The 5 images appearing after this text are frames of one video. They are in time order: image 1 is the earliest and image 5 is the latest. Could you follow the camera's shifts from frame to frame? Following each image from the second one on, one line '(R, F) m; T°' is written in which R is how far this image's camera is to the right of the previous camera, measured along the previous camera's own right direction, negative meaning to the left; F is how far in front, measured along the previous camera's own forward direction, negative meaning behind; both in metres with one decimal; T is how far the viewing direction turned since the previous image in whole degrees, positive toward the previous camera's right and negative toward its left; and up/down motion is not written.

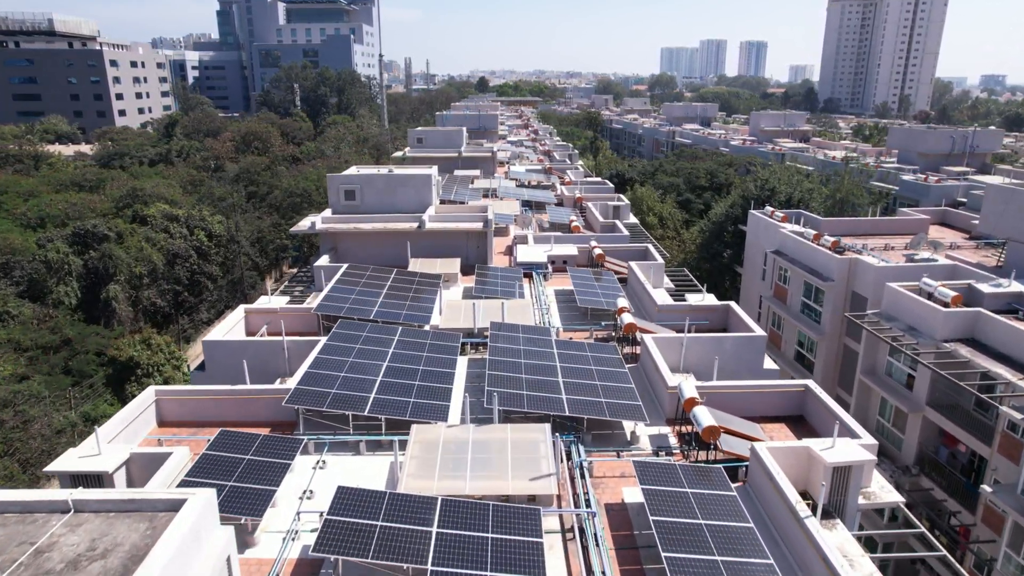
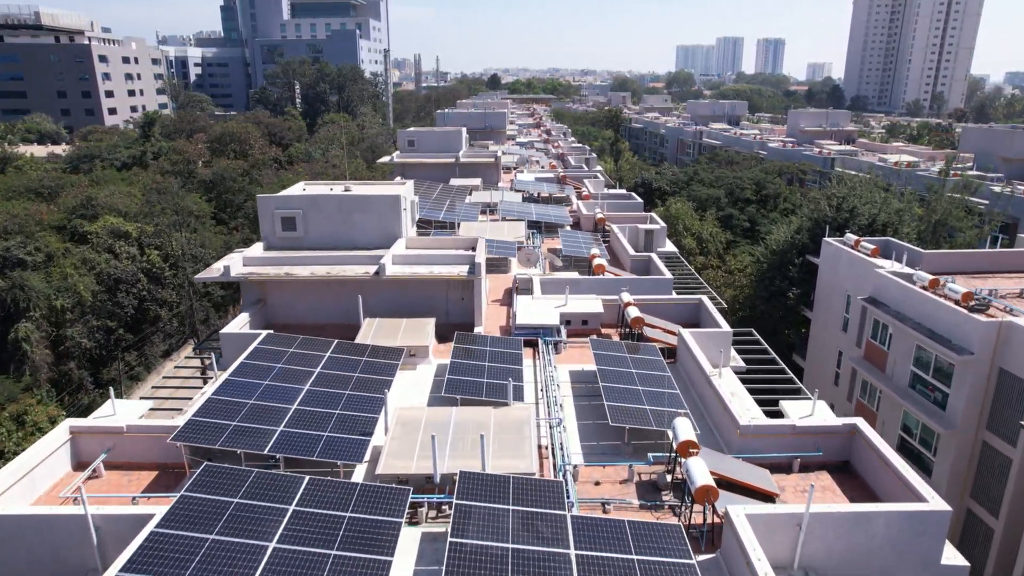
(+0.5, +9.1) m; -1°
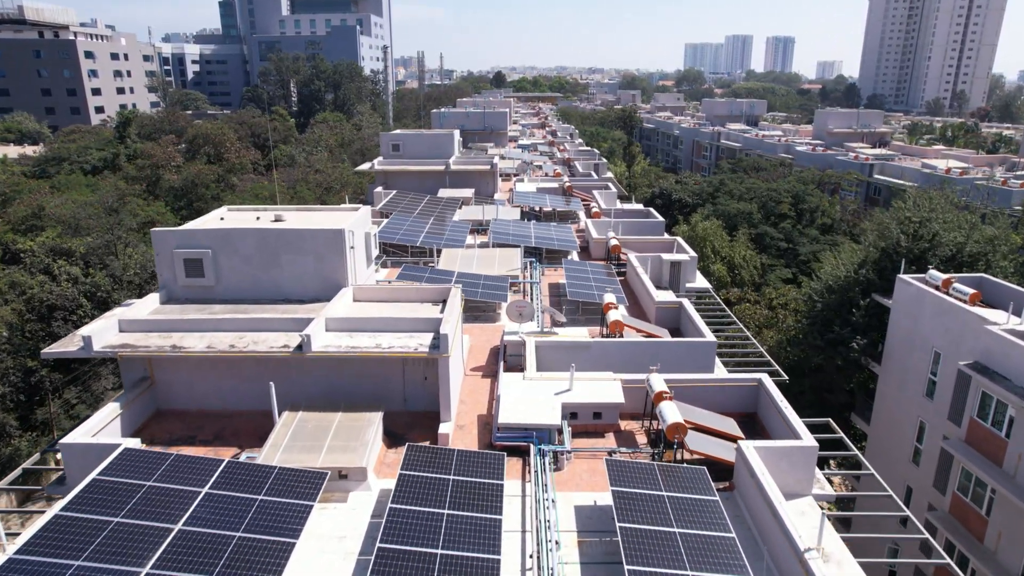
(+0.5, +6.5) m; -1°
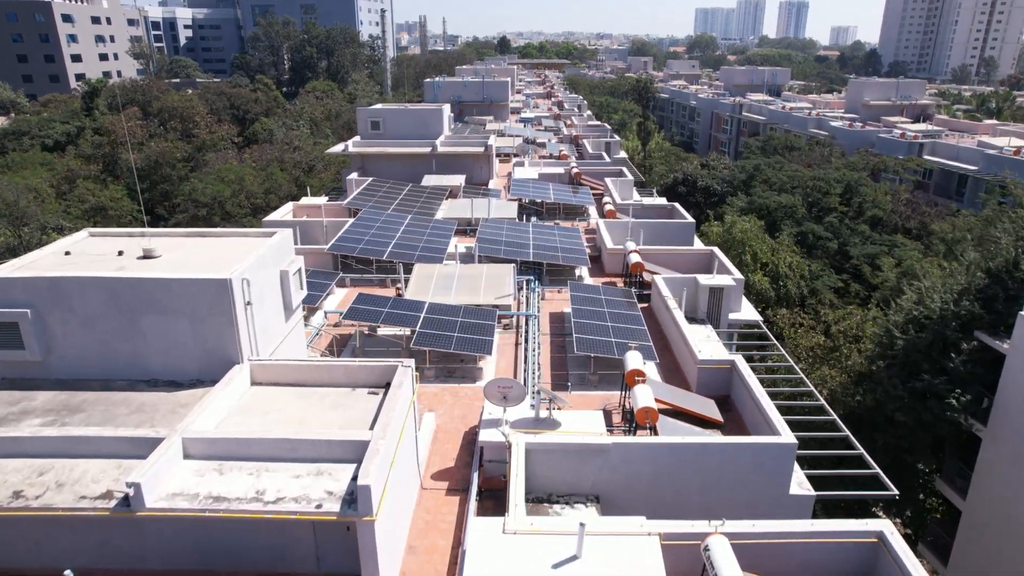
(+0.5, +6.2) m; 0°
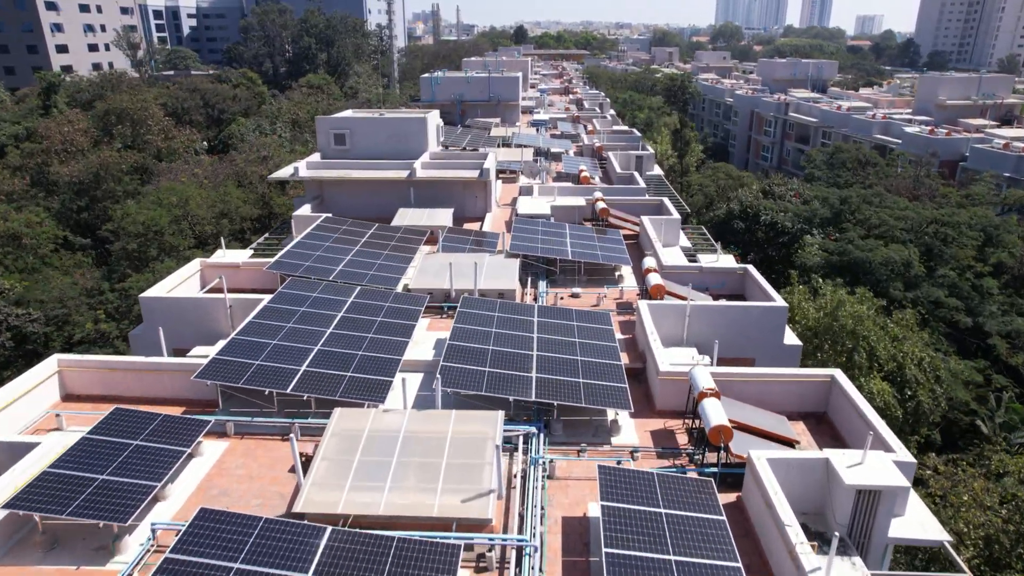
(+0.5, +9.3) m; -1°
